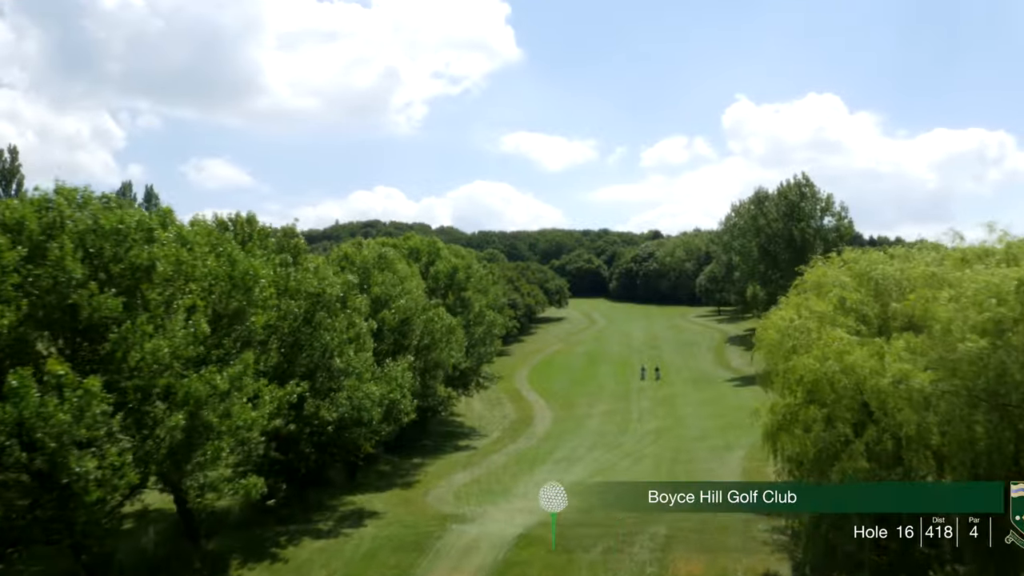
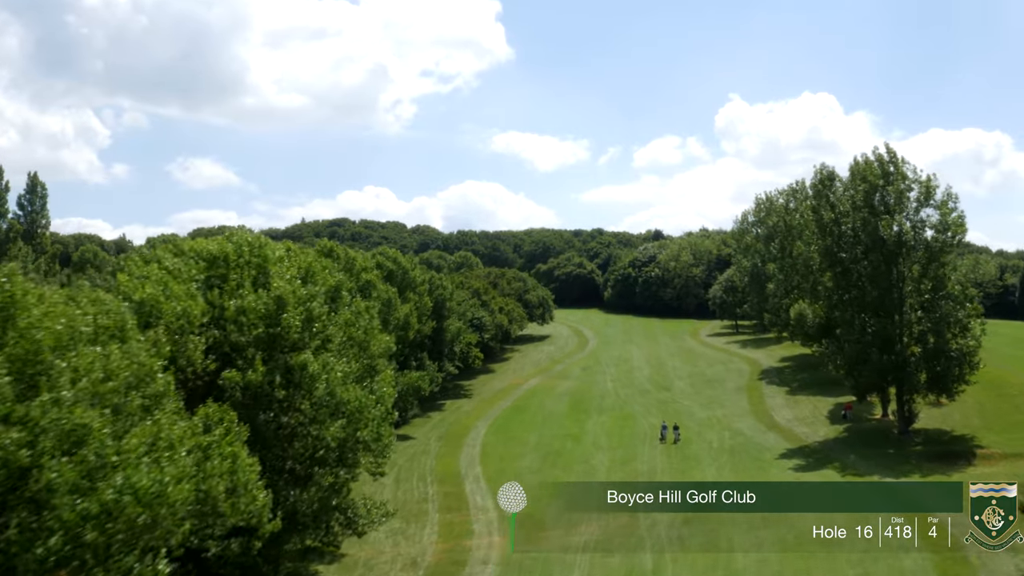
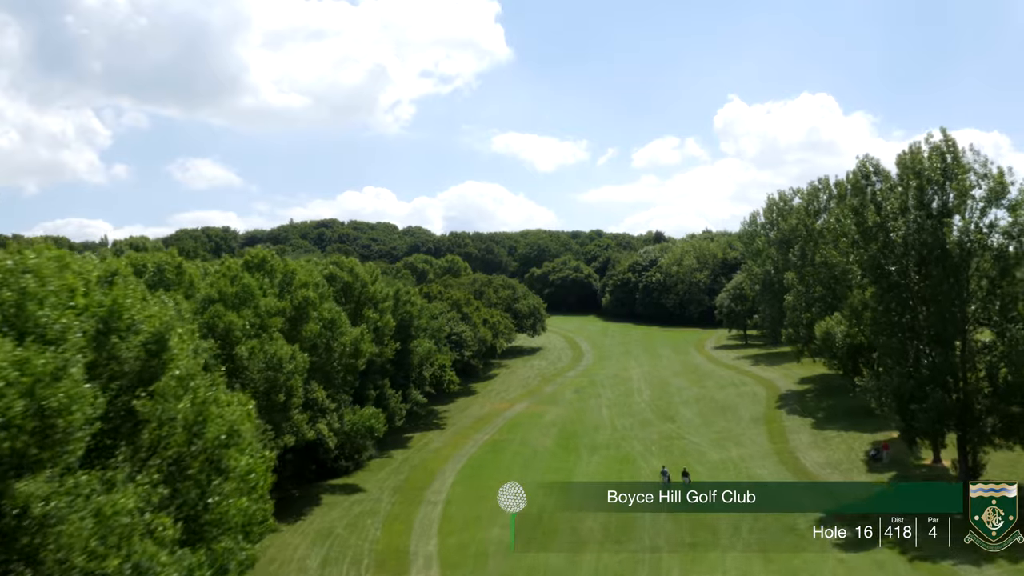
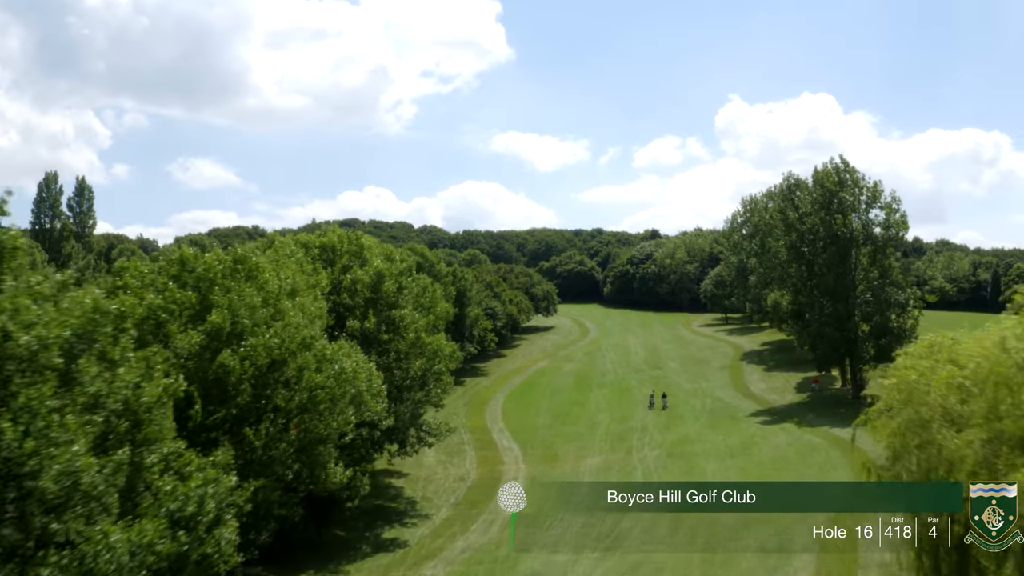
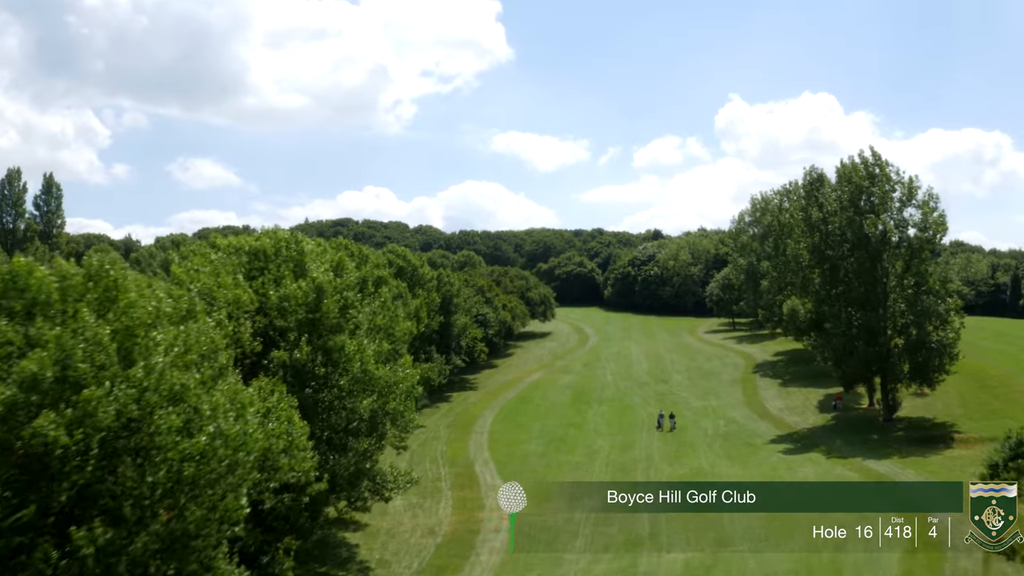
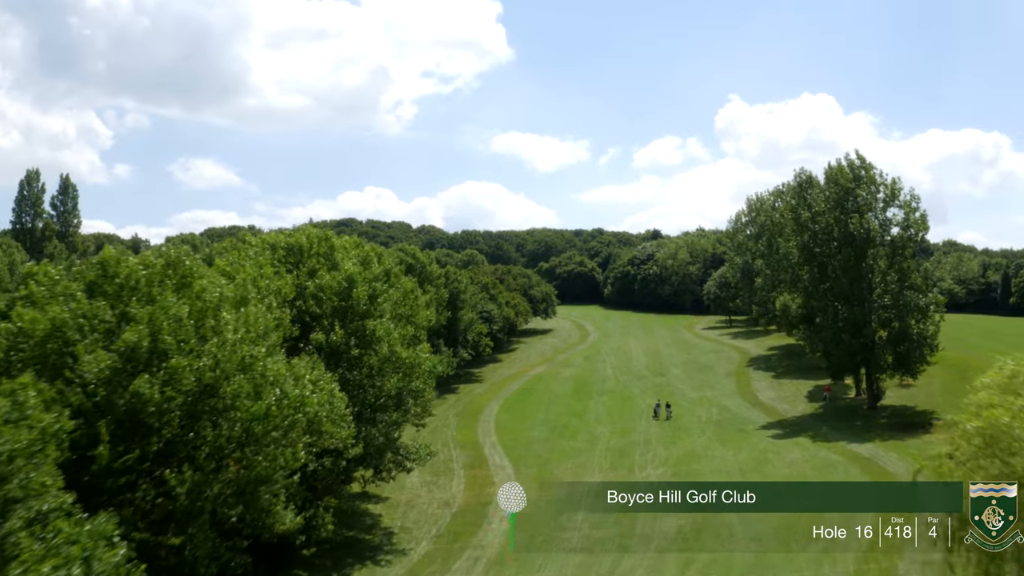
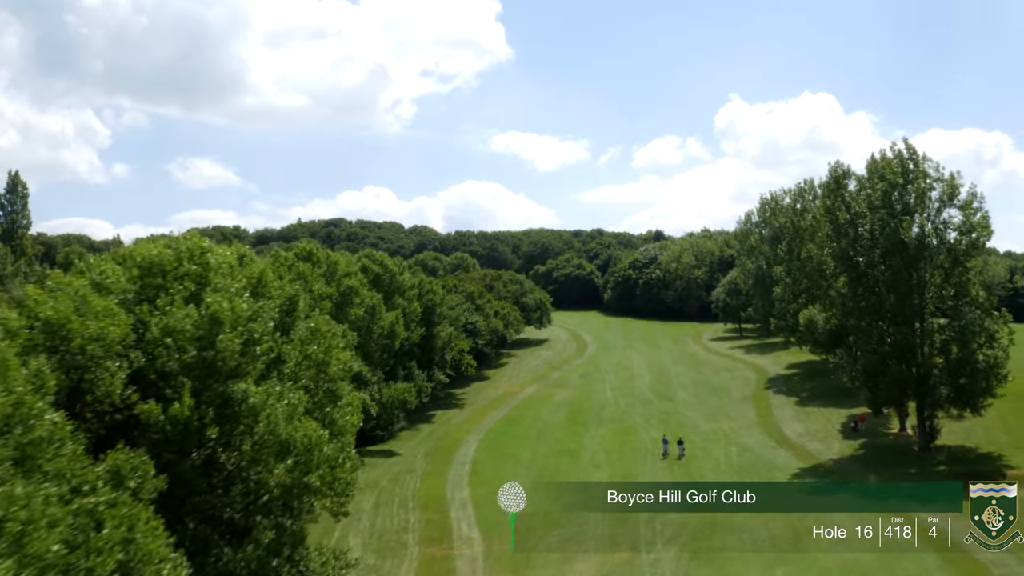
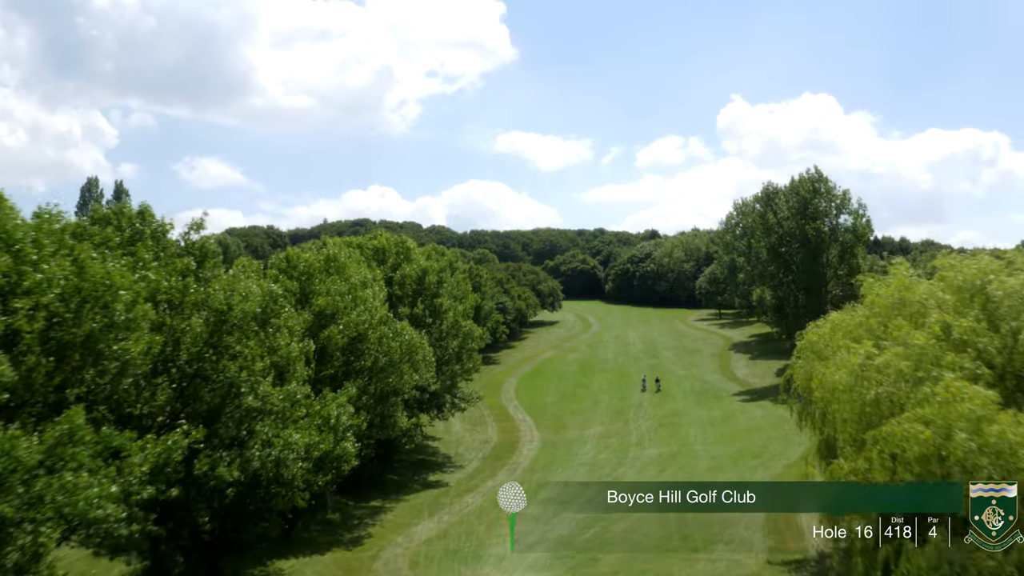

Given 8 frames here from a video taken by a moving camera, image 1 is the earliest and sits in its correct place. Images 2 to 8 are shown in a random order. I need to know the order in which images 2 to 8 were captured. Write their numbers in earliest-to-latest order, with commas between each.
8, 4, 6, 5, 2, 7, 3
